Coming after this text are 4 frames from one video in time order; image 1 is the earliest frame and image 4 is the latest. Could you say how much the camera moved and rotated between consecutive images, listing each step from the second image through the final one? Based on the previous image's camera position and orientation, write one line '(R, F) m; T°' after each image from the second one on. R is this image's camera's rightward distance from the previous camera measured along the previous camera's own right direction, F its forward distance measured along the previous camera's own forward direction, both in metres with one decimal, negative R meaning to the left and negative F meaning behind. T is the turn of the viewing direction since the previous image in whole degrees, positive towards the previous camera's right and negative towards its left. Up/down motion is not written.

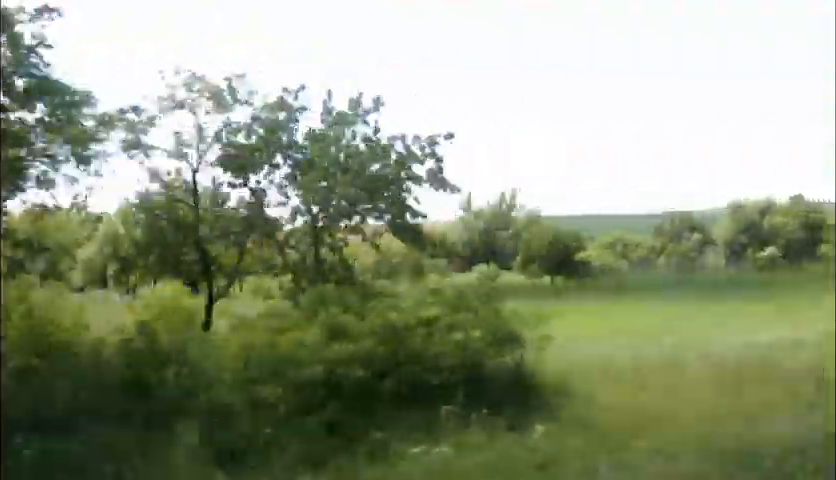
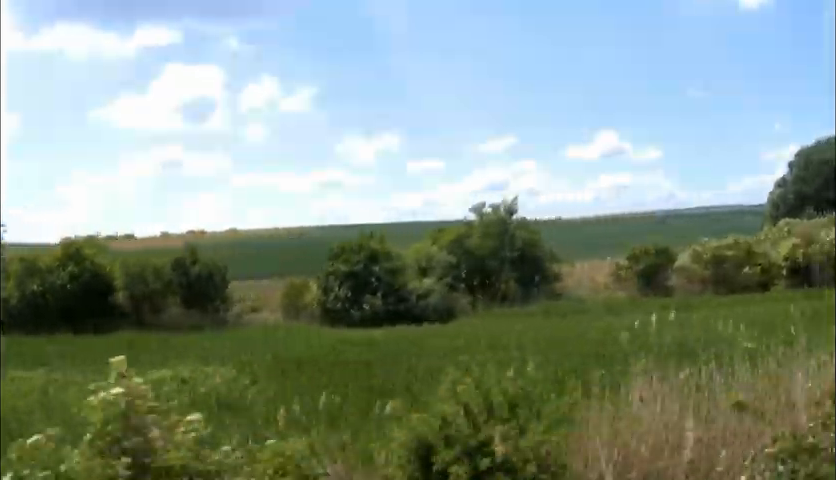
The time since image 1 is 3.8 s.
(+2.4, +0.7) m; +12°
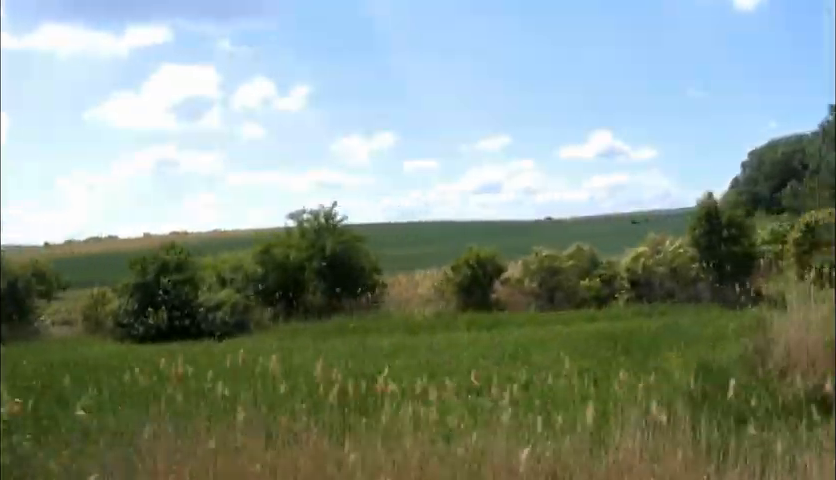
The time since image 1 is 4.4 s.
(+0.9, +0.1) m; 0°
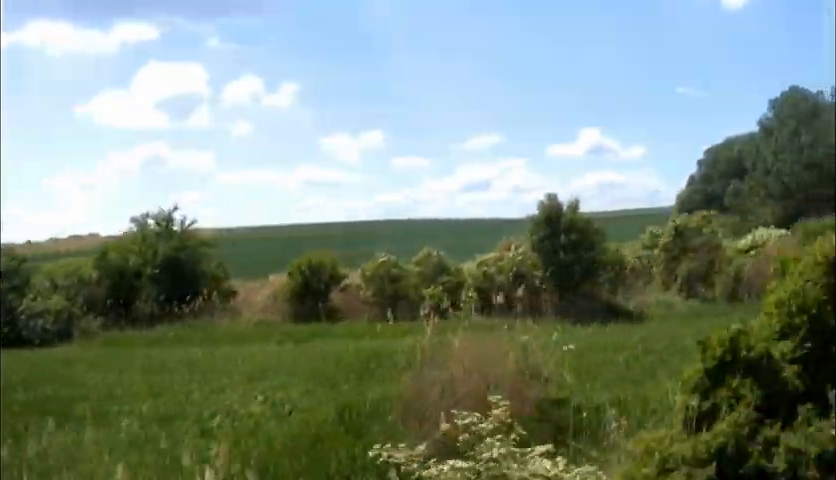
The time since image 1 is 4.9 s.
(+0.7, +0.1) m; 0°
